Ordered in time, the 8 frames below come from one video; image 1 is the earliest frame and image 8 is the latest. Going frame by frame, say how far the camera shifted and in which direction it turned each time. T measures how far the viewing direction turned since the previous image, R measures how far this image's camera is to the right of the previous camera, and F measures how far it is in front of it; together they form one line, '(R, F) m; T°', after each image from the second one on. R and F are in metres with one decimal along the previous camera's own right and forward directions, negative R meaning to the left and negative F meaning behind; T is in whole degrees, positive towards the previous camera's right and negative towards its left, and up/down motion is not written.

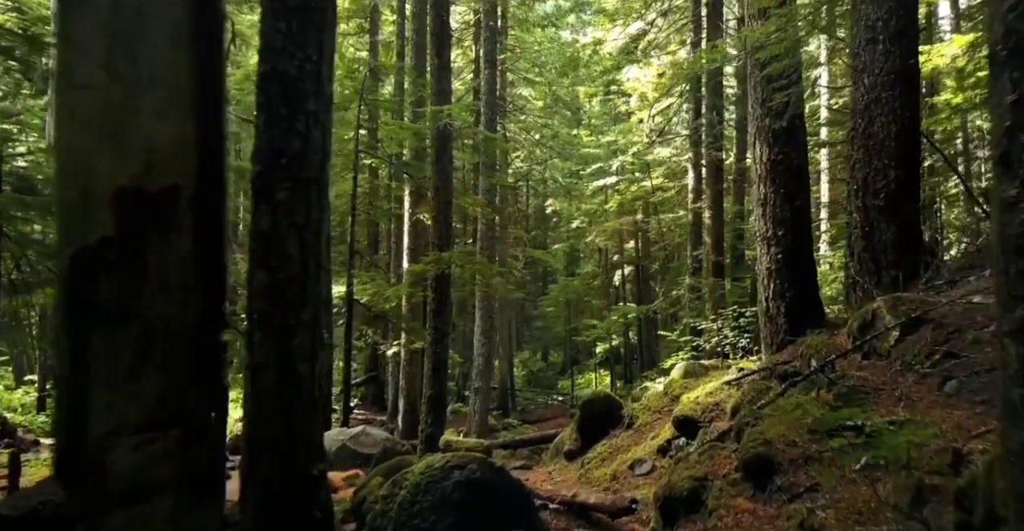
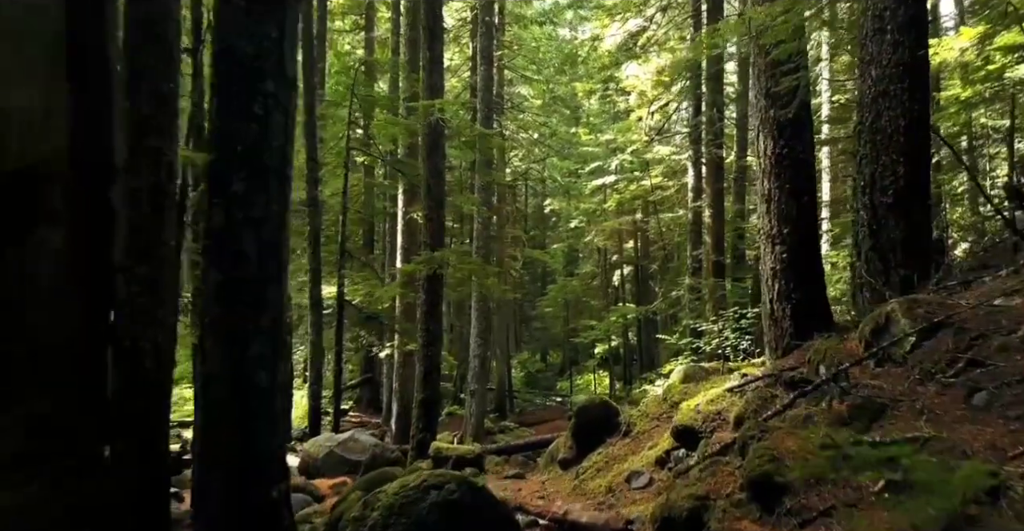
(+0.1, +0.4) m; 0°
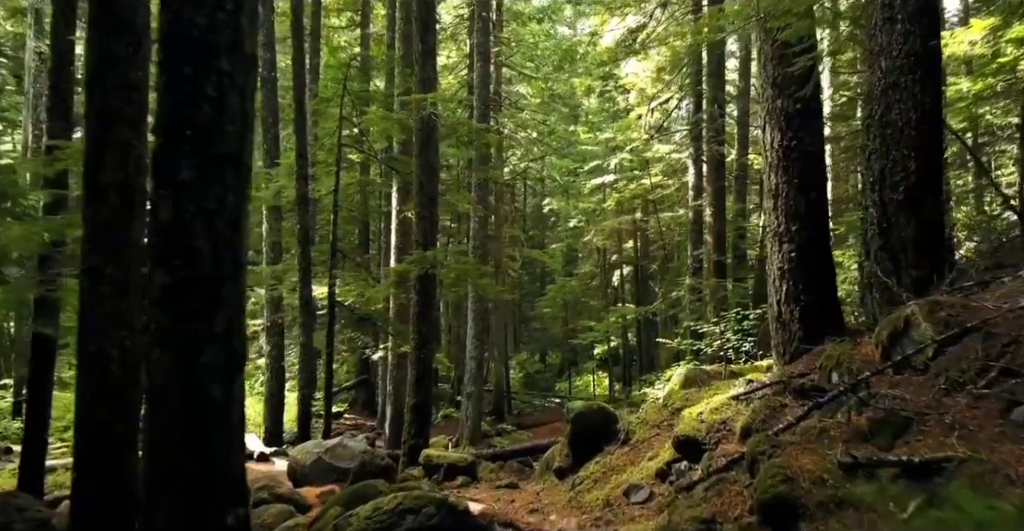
(+0.1, +0.4) m; 0°
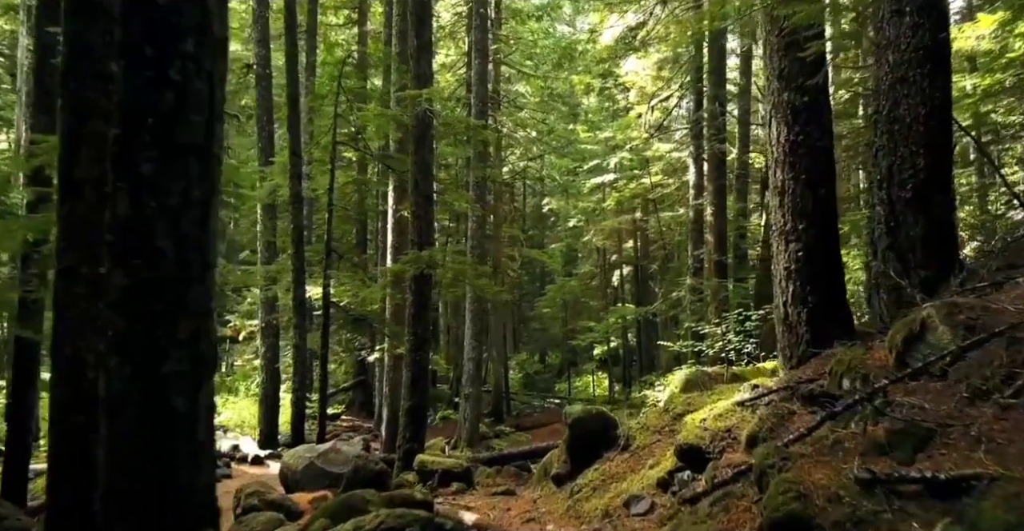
(0.0, +0.2) m; 0°
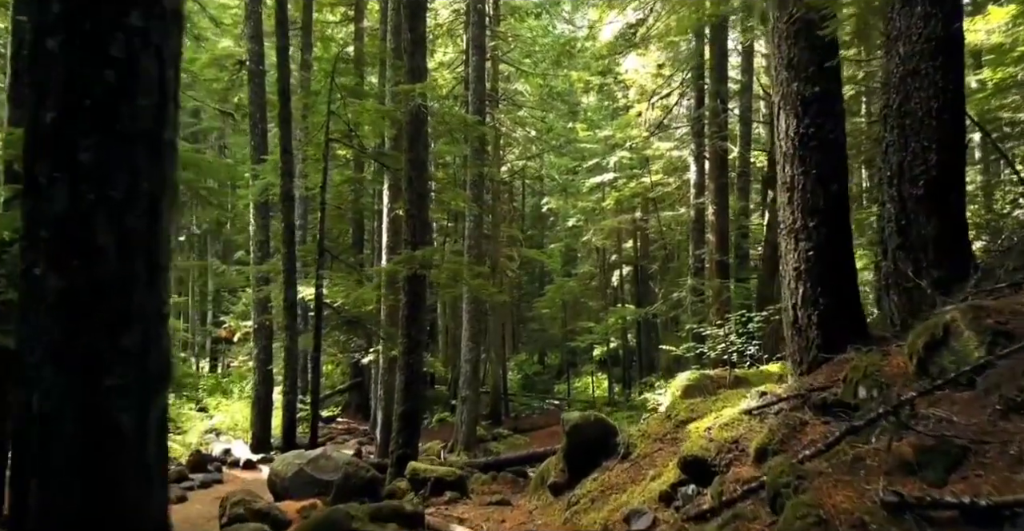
(0.0, +0.3) m; 0°
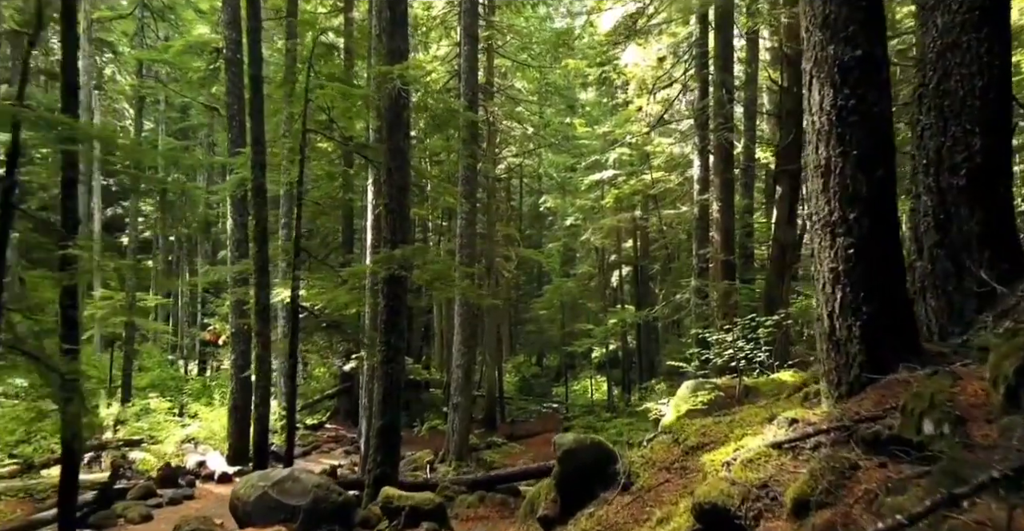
(+0.1, +0.9) m; 0°
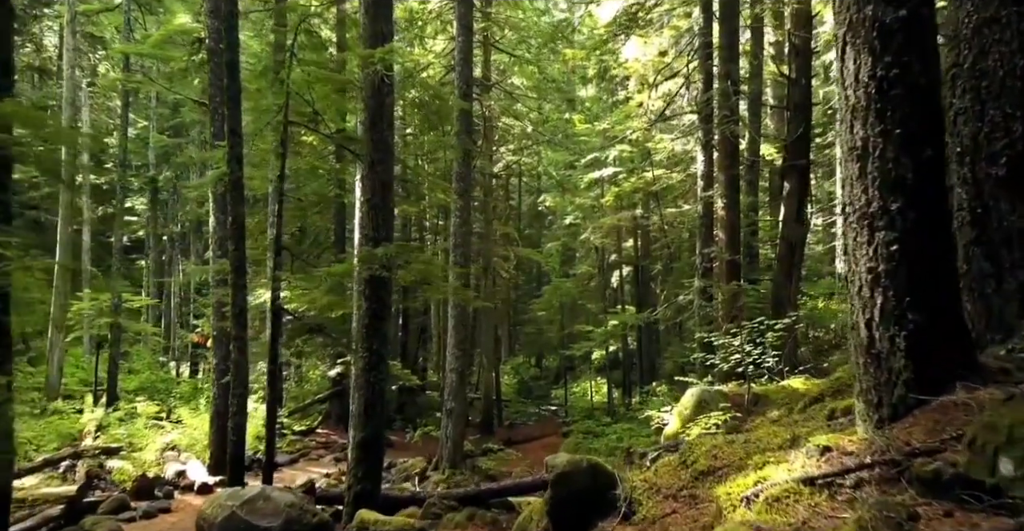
(+0.1, +0.7) m; 0°
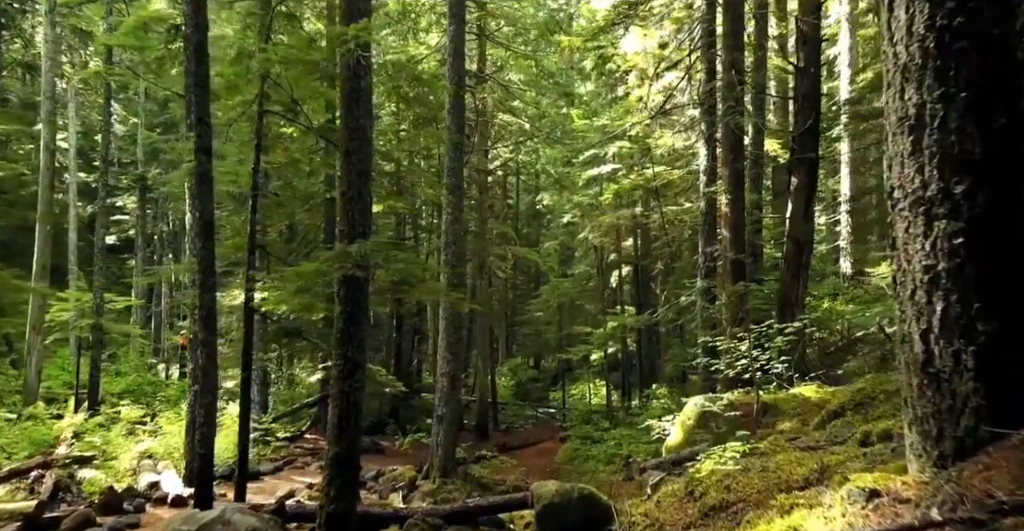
(+0.1, +0.8) m; 0°
